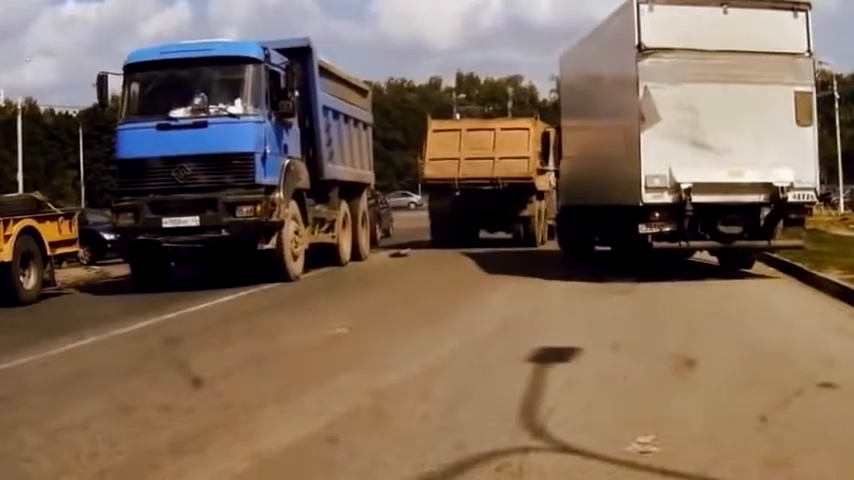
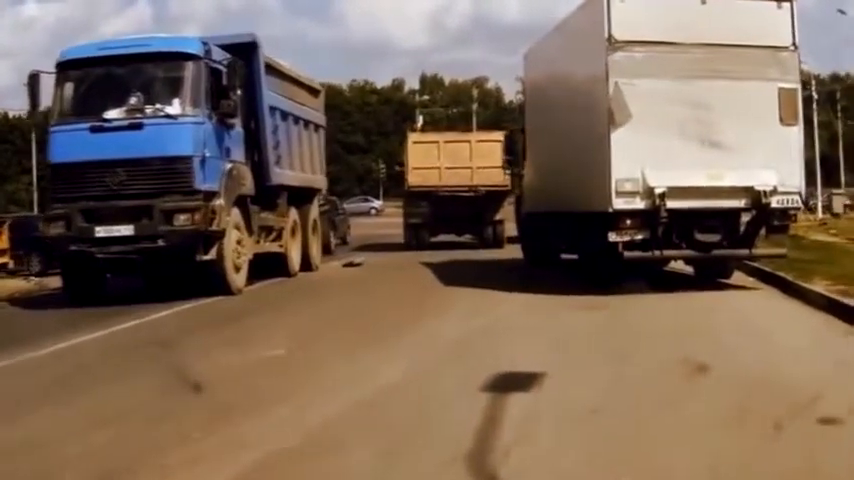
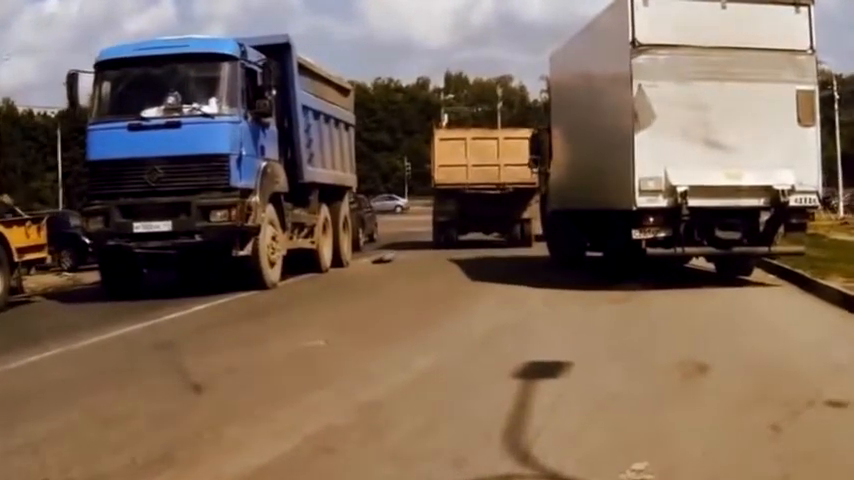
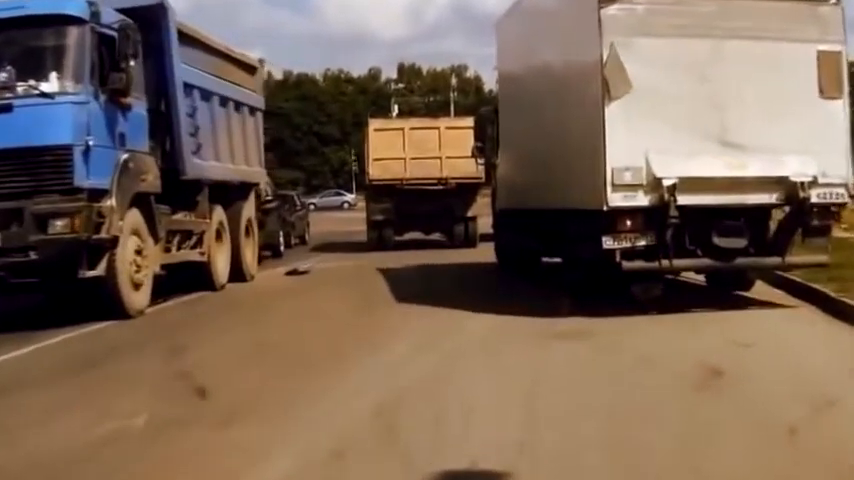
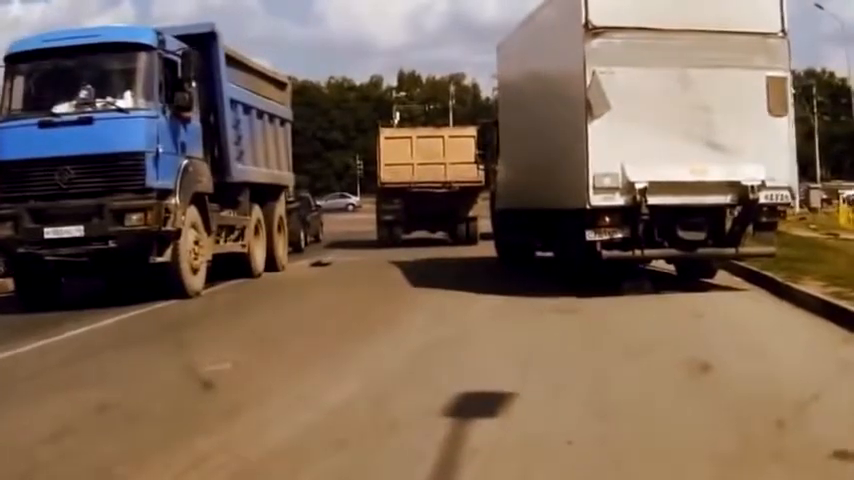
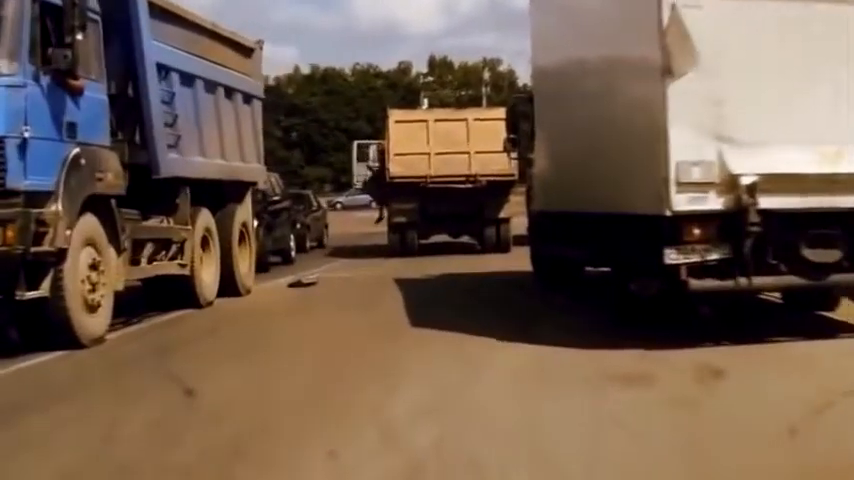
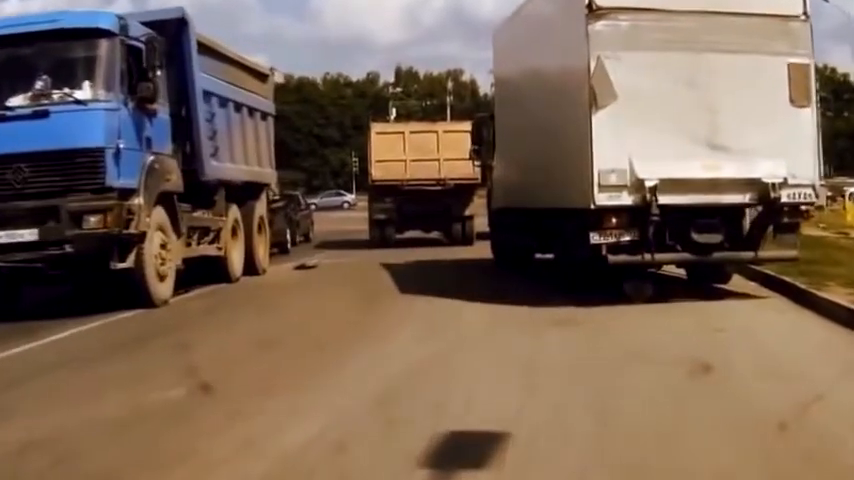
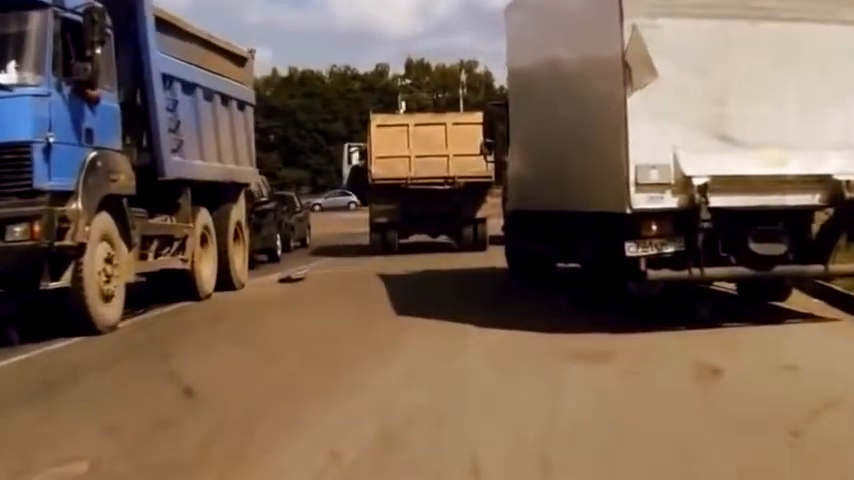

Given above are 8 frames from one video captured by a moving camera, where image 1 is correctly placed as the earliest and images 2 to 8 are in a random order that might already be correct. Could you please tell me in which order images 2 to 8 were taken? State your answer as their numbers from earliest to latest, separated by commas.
3, 2, 5, 7, 4, 8, 6
